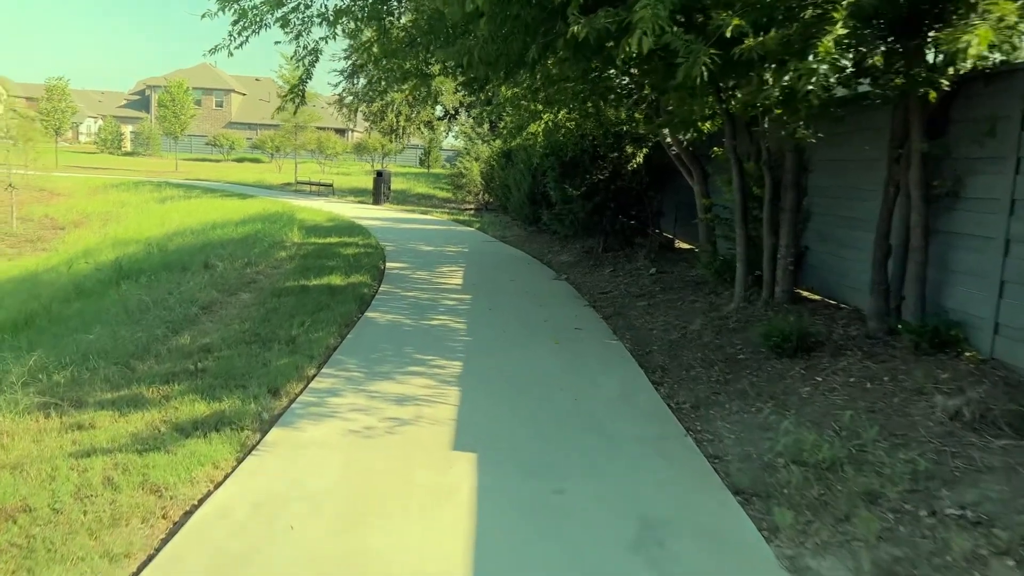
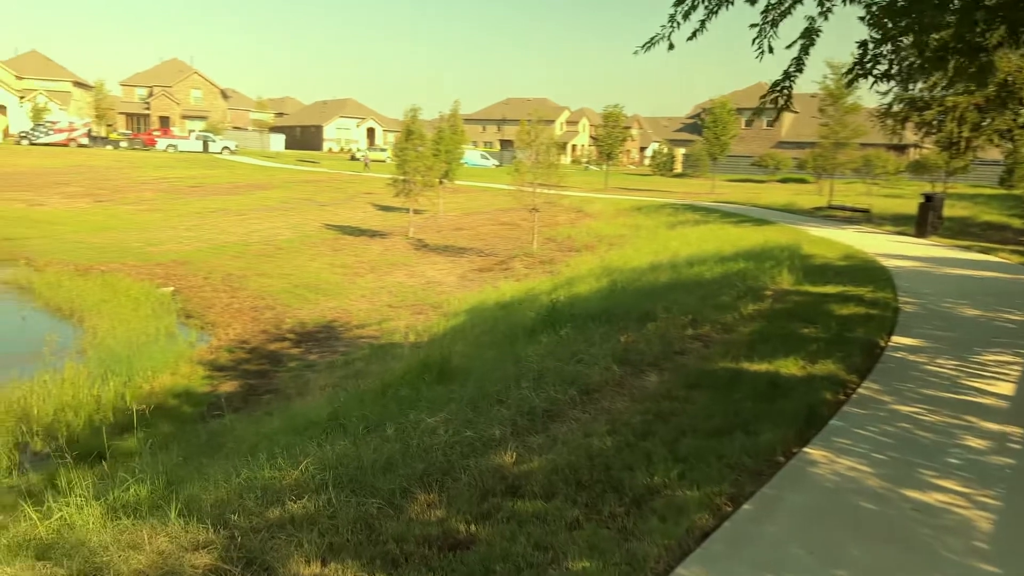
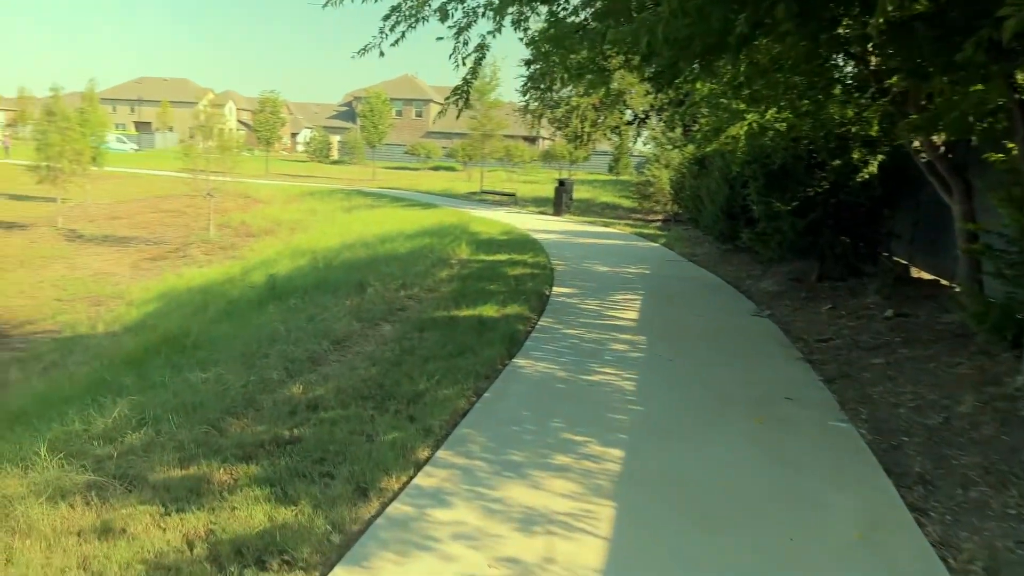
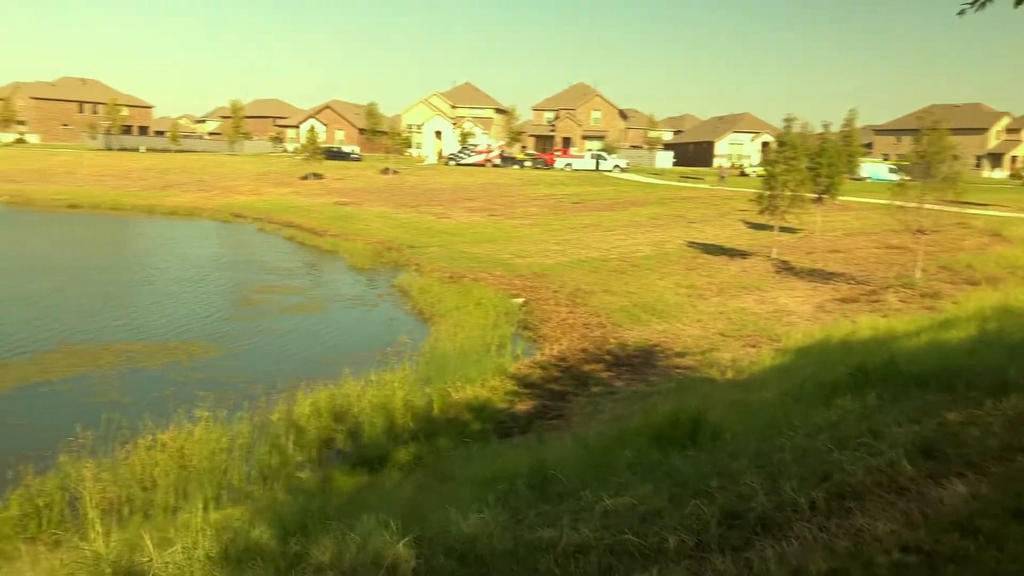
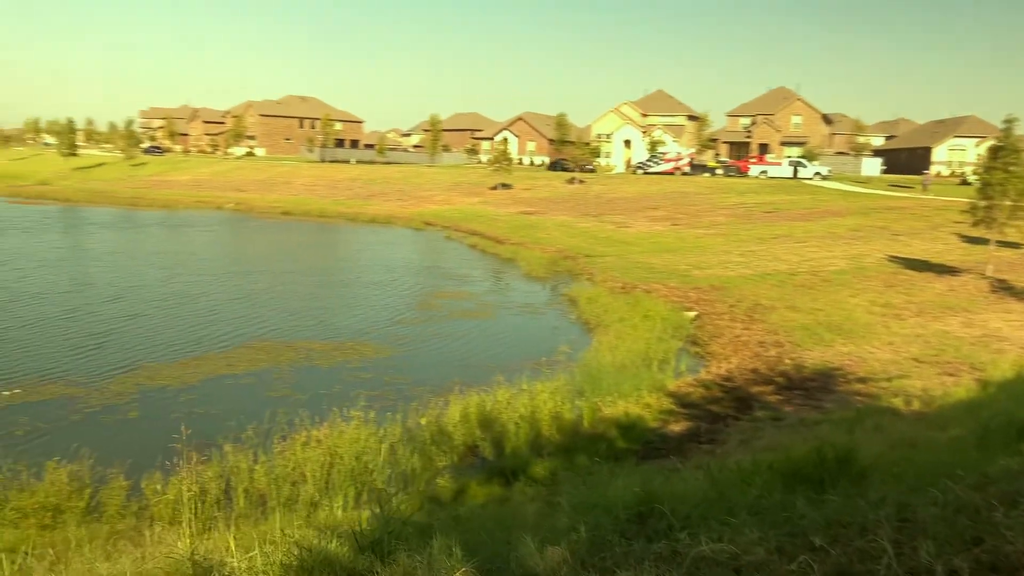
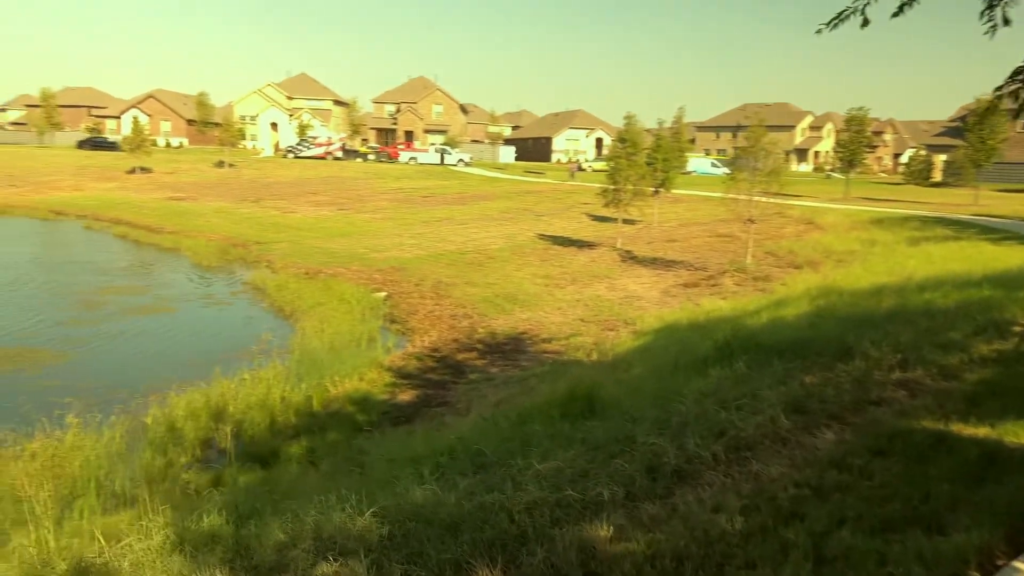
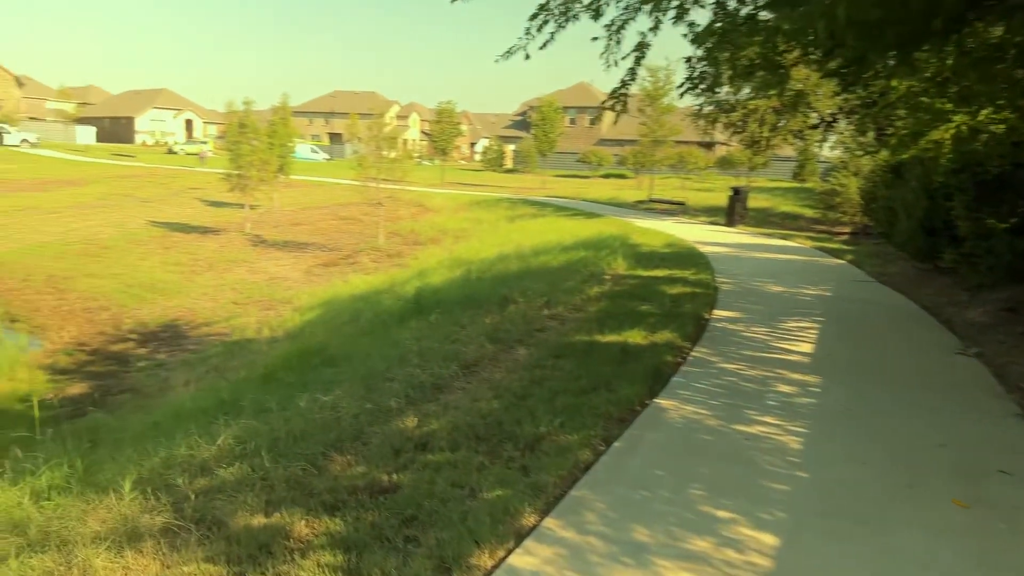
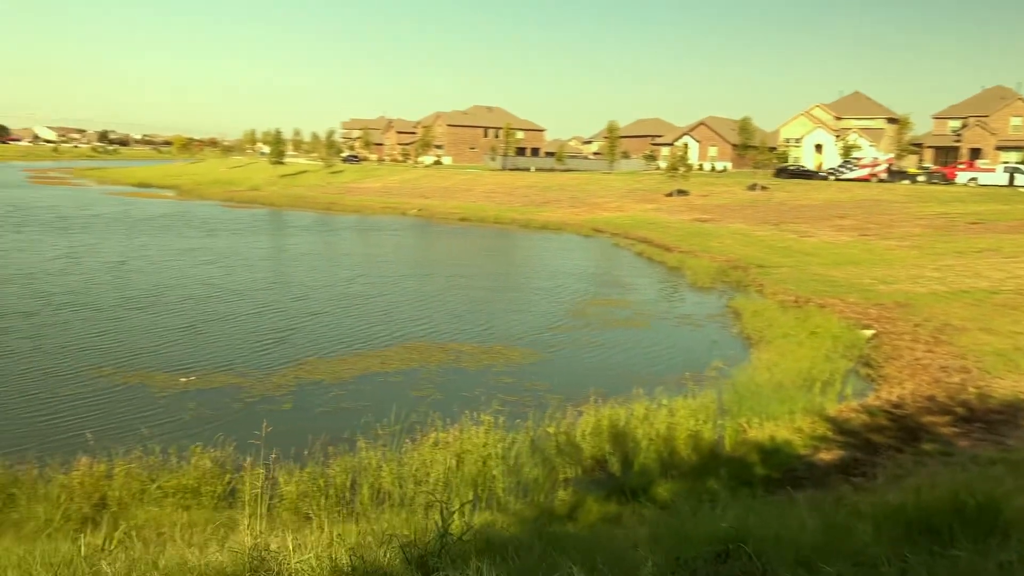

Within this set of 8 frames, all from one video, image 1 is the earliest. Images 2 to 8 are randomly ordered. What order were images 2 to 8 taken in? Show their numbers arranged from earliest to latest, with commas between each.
3, 7, 2, 6, 4, 5, 8
